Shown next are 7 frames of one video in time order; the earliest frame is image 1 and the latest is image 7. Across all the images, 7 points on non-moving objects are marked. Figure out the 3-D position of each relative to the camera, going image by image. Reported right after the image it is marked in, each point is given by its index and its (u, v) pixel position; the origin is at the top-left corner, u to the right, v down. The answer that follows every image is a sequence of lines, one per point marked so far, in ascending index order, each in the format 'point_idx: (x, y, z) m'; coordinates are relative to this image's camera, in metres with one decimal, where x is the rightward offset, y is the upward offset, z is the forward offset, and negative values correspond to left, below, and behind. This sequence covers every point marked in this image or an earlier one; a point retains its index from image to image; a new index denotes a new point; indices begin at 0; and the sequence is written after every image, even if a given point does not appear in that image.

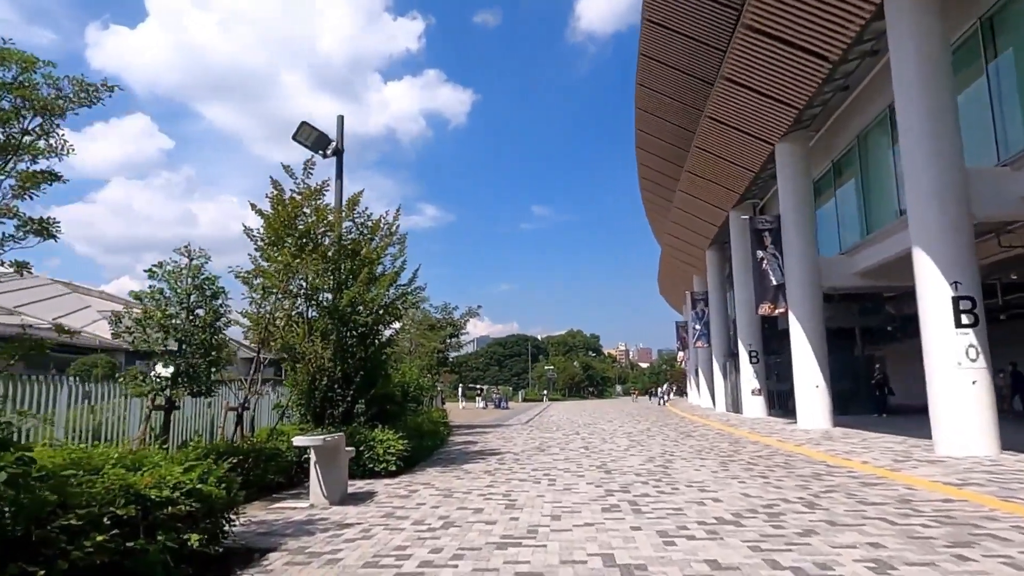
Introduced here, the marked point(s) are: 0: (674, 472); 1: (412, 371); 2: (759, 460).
0: (+2.4, -2.8, +10.0) m
1: (-2.6, -2.2, +17.7) m
2: (+4.2, -3.0, +11.5) m
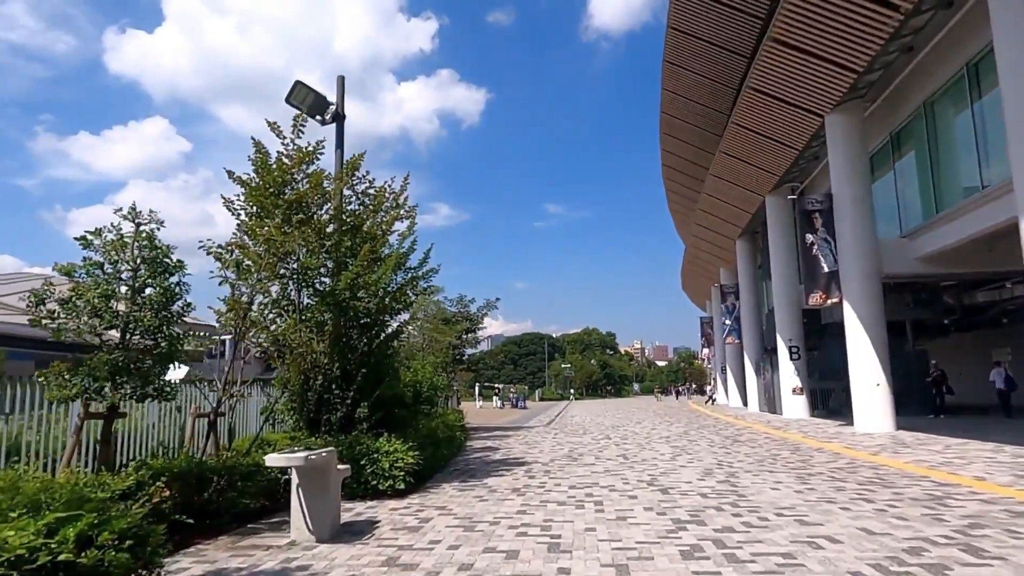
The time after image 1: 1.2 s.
0: (+2.8, -2.5, +8.0) m
1: (-2.1, -1.9, +15.8) m
2: (+4.7, -2.7, +9.5) m
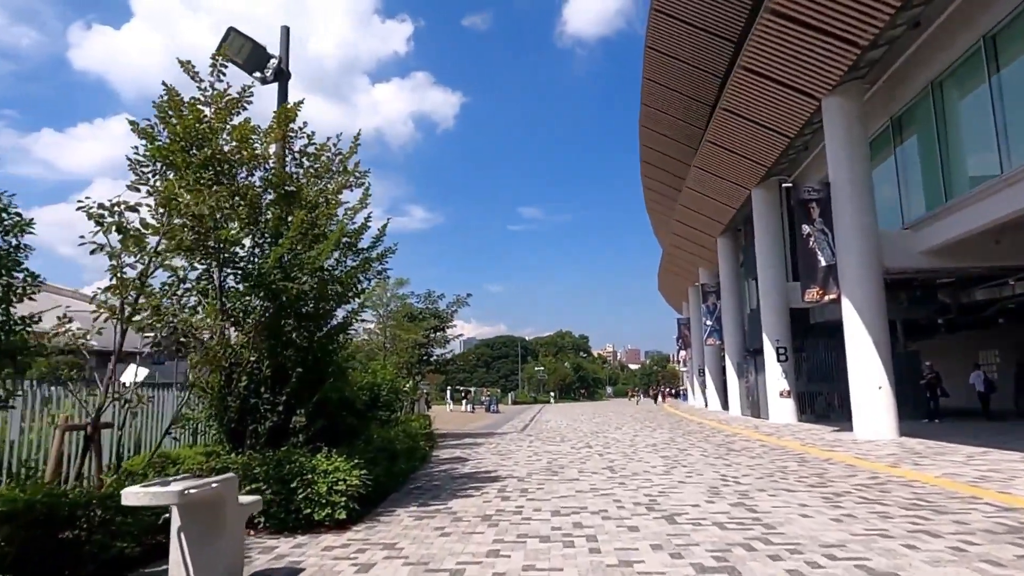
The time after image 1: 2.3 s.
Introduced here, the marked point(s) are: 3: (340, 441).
0: (+2.5, -2.3, +6.5) m
1: (-2.7, -1.7, +14.0) m
2: (+4.3, -2.5, +8.0) m
3: (-2.2, -1.9, +8.5) m
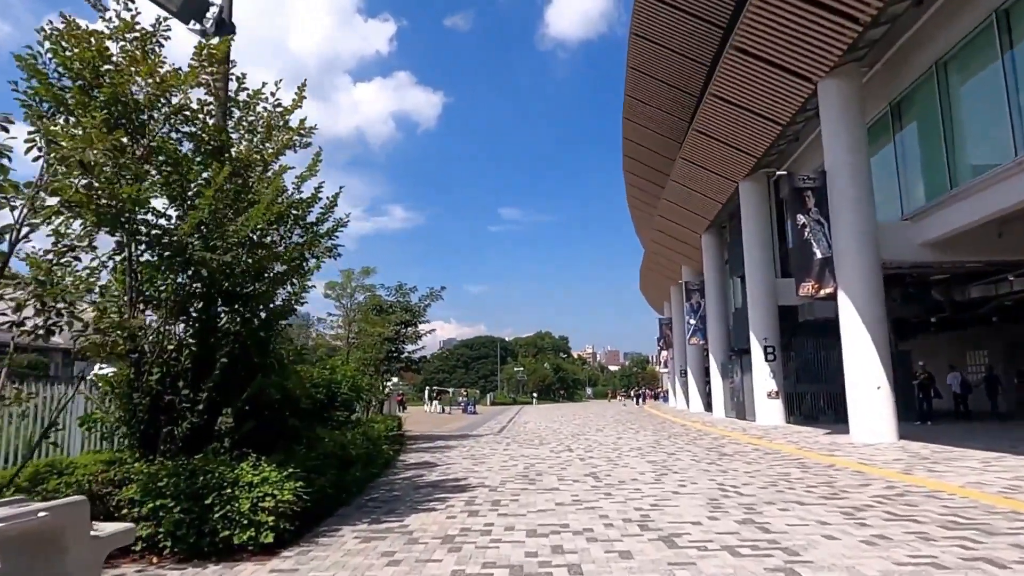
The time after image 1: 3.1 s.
0: (+2.3, -2.1, +5.3) m
1: (-3.1, -1.5, +12.7) m
2: (+4.0, -2.3, +6.9) m
3: (-2.5, -1.7, +7.2) m
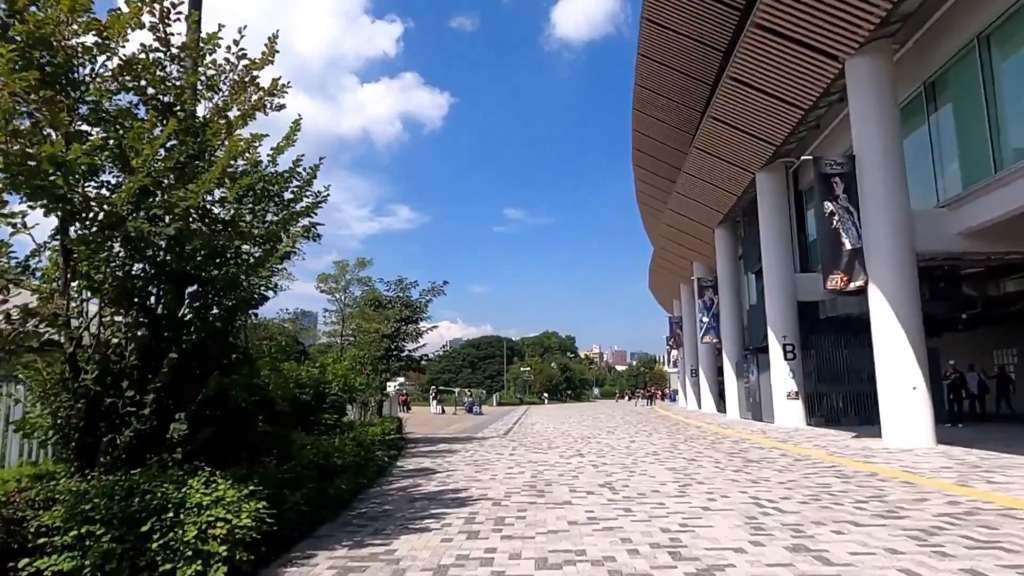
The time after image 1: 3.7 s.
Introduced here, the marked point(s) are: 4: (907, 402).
0: (+2.3, -1.9, +4.2) m
1: (-3.0, -1.4, +11.7) m
2: (+4.0, -2.1, +5.8) m
3: (-2.5, -1.5, +6.2) m
4: (+8.2, -2.4, +14.0) m
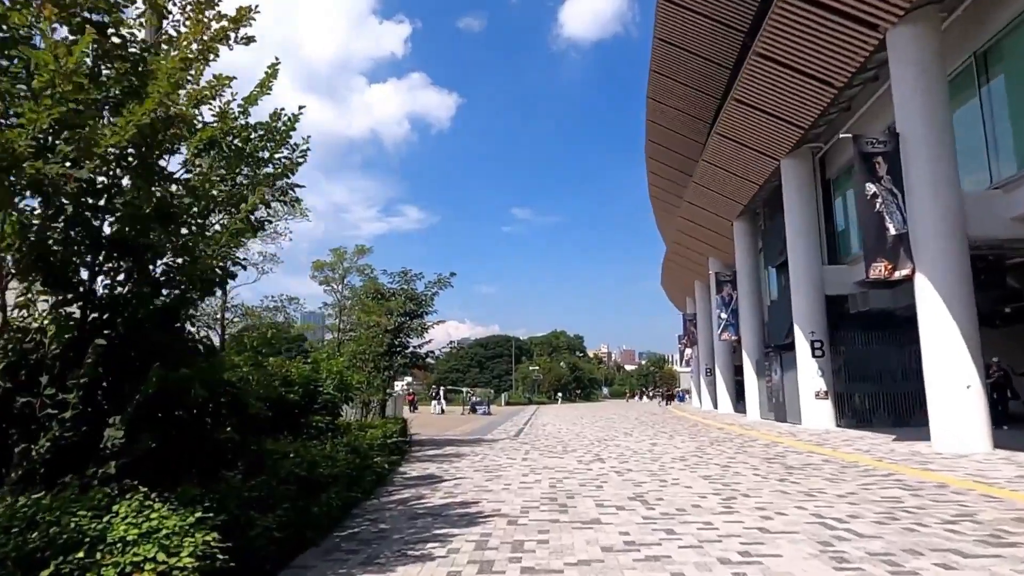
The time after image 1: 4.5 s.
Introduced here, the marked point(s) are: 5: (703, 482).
0: (+2.4, -1.7, +3.0) m
1: (-2.8, -1.2, +10.6) m
2: (+4.2, -1.9, +4.6) m
3: (-2.3, -1.4, +5.1) m
4: (+8.5, -2.2, +12.7) m
5: (+2.6, -2.7, +9.2) m
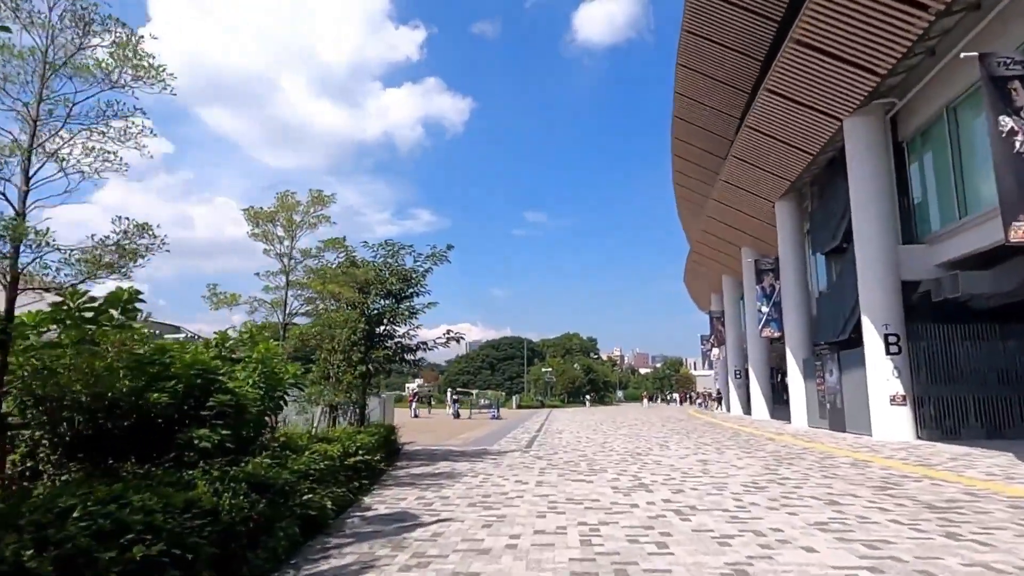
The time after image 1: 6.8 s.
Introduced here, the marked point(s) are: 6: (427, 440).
0: (+2.4, -1.2, -0.4) m
1: (-2.7, -0.6, +7.2) m
2: (+4.2, -1.4, +1.1) m
3: (-2.3, -0.8, +1.7) m
4: (+8.6, -1.7, +9.1) m
5: (+2.7, -2.1, +5.7) m
6: (-2.3, -4.2, +18.6) m
